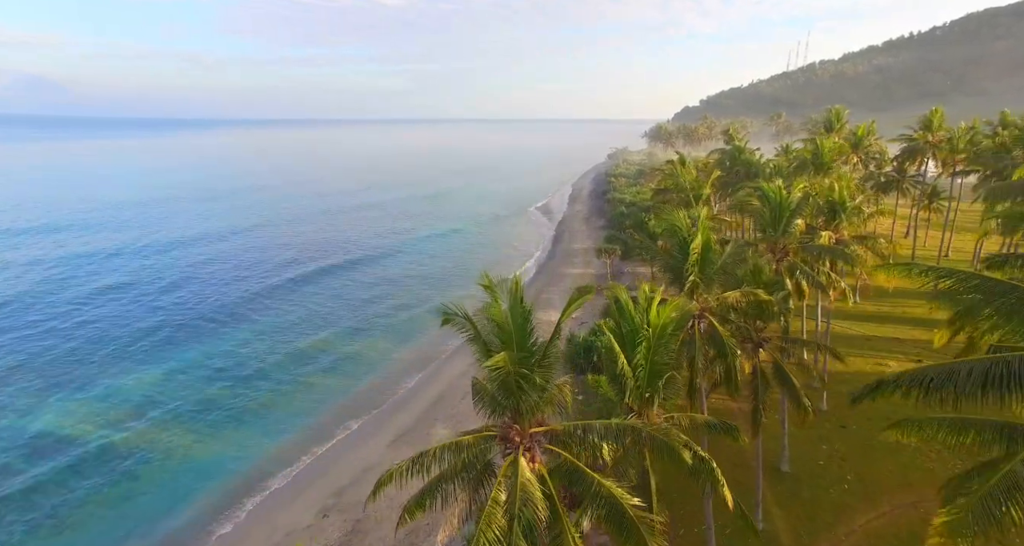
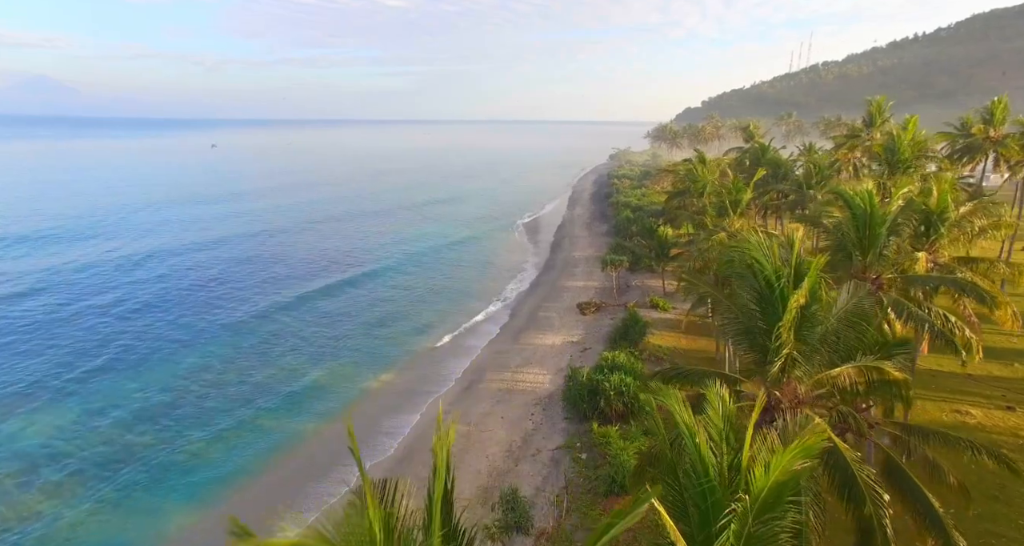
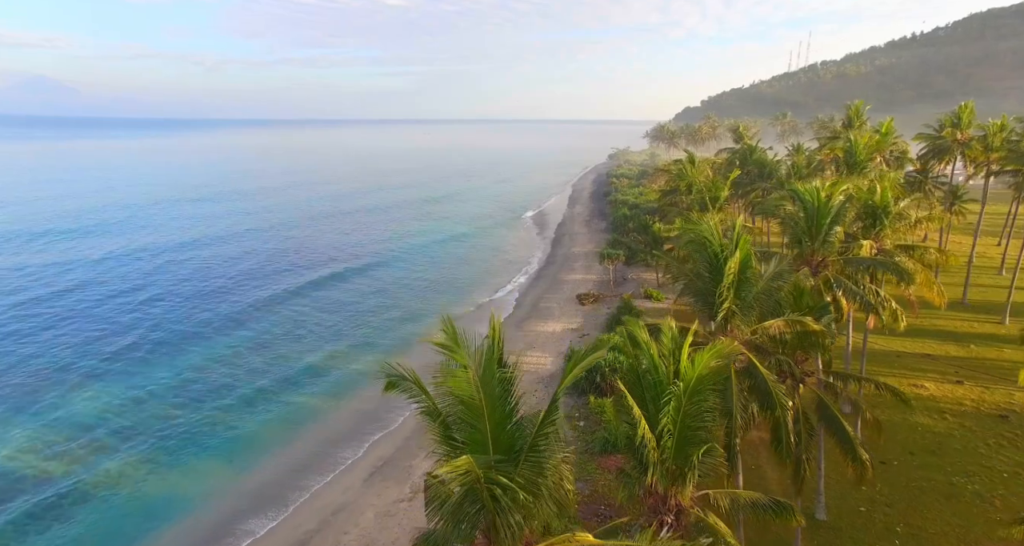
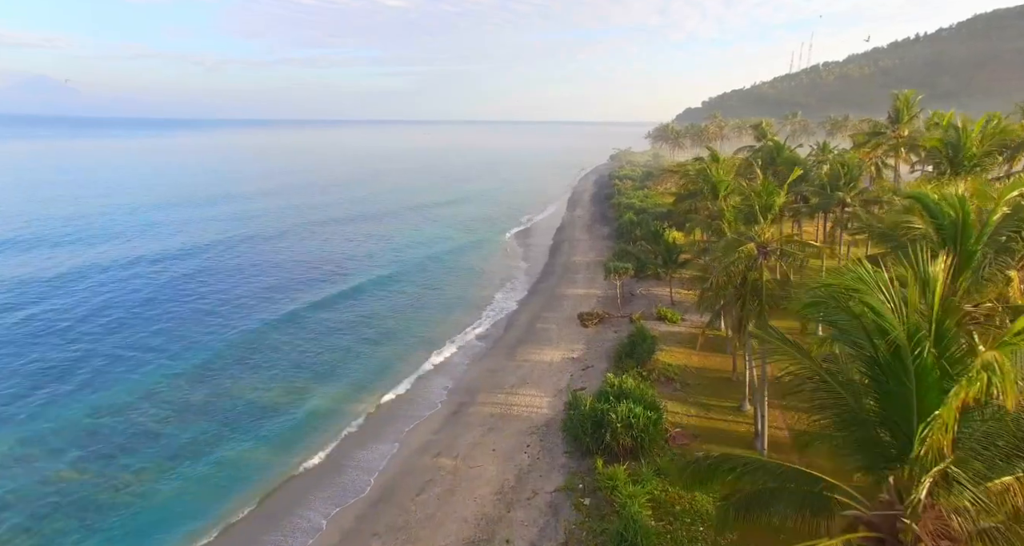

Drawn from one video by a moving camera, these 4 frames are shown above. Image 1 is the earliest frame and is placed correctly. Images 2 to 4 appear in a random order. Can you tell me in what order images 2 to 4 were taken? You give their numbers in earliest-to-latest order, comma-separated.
3, 2, 4
